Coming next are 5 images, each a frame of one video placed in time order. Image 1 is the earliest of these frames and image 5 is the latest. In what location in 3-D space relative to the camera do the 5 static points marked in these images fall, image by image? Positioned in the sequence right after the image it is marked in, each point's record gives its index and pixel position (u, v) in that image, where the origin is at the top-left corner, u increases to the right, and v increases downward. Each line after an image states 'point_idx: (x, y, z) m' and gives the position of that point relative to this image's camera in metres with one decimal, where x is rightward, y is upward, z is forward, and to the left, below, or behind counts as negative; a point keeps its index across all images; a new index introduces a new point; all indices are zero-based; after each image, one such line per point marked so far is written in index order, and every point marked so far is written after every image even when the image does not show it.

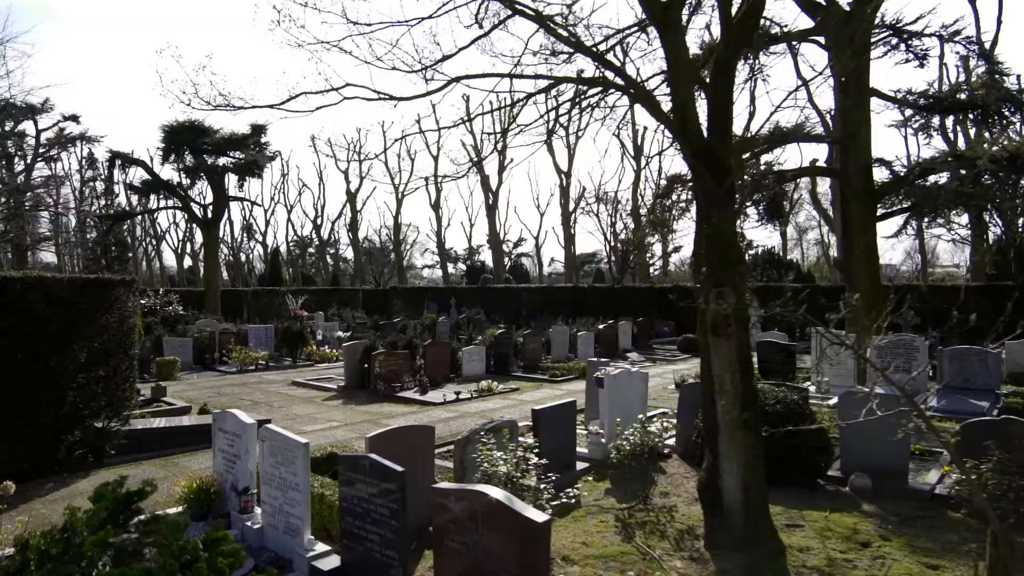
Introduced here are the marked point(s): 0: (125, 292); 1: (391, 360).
0: (-5.1, -0.1, +9.3) m
1: (-2.6, -1.5, +15.0) m
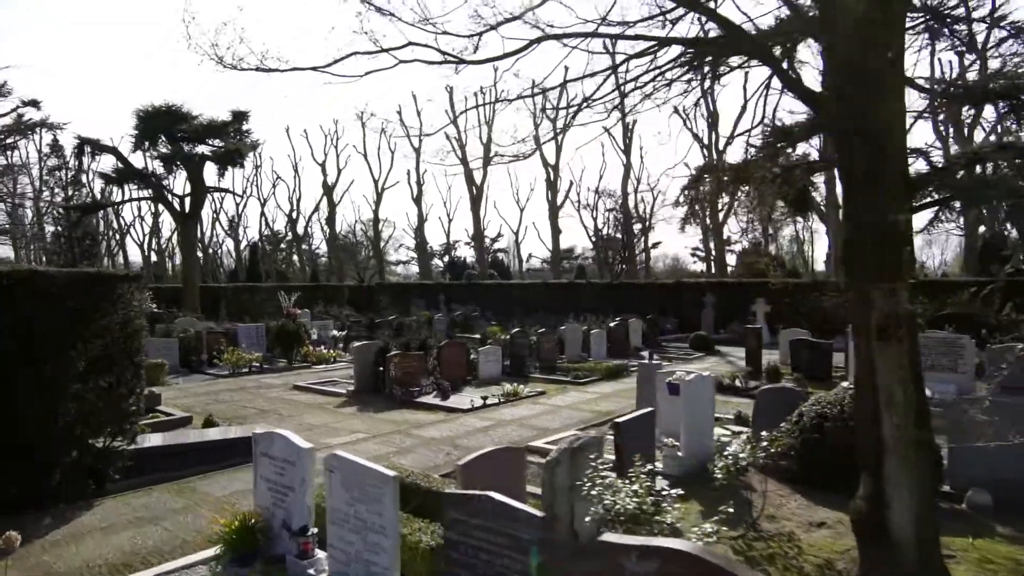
0: (-4.3, 0.0, +8.0) m
1: (-2.1, -1.5, +13.8) m
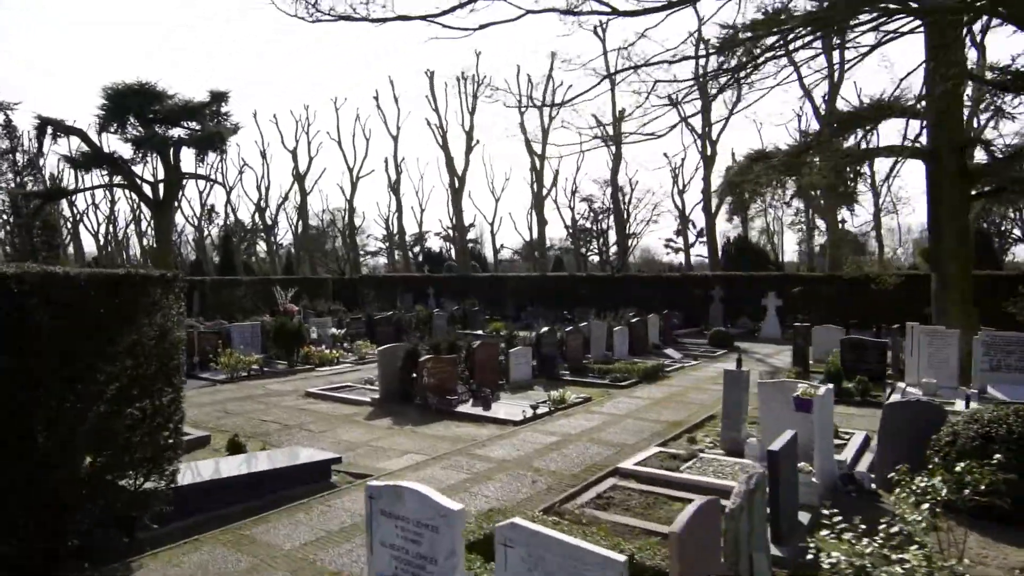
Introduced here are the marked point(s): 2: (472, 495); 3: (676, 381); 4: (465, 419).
0: (-3.1, -0.1, +6.5) m
1: (-1.3, -1.4, +12.5) m
2: (-0.4, -2.2, +7.4) m
3: (+3.5, -2.0, +14.8) m
4: (-0.8, -2.1, +11.3) m
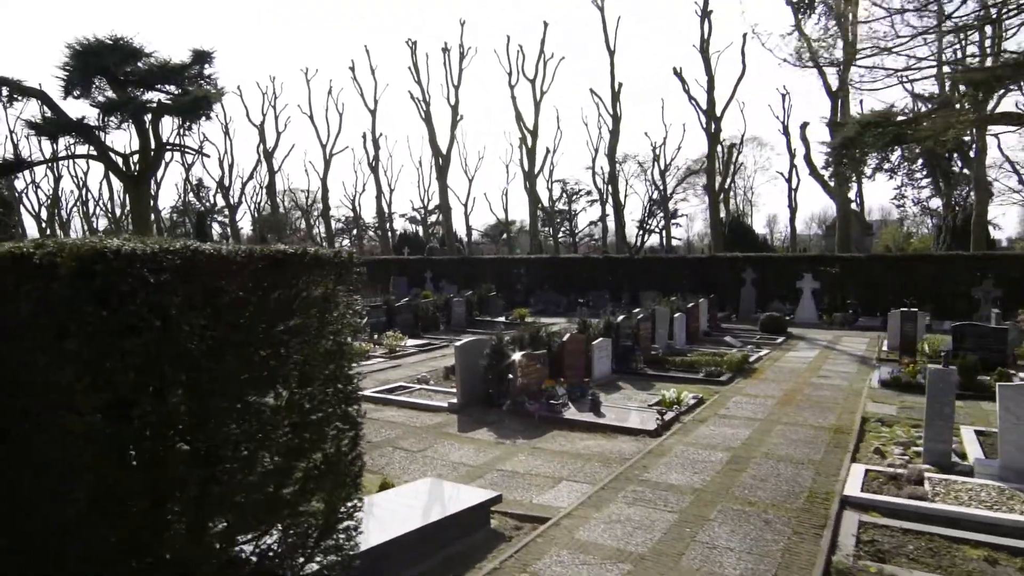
0: (-1.1, 0.0, +4.4) m
1: (+0.3, -1.1, +10.5) m
2: (+1.6, -2.0, +5.6) m
3: (+4.9, -1.6, +13.2) m
4: (+0.9, -1.9, +9.4) m
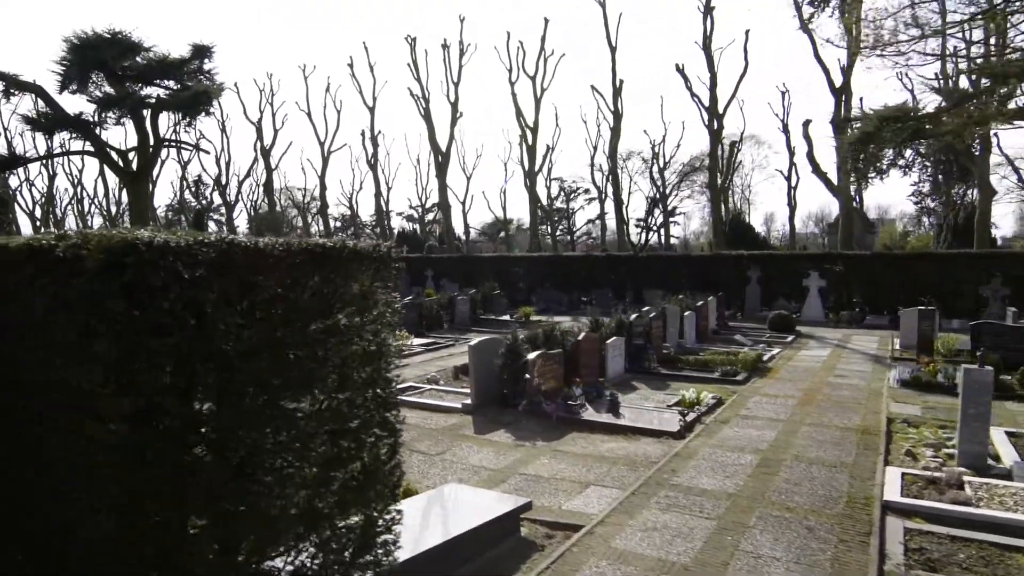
0: (-0.8, +0.1, +4.1) m
1: (+0.5, -1.1, +10.2) m
2: (+1.8, -2.0, +5.3) m
3: (+5.1, -1.6, +13.0) m
4: (+1.2, -1.8, +9.2) m
